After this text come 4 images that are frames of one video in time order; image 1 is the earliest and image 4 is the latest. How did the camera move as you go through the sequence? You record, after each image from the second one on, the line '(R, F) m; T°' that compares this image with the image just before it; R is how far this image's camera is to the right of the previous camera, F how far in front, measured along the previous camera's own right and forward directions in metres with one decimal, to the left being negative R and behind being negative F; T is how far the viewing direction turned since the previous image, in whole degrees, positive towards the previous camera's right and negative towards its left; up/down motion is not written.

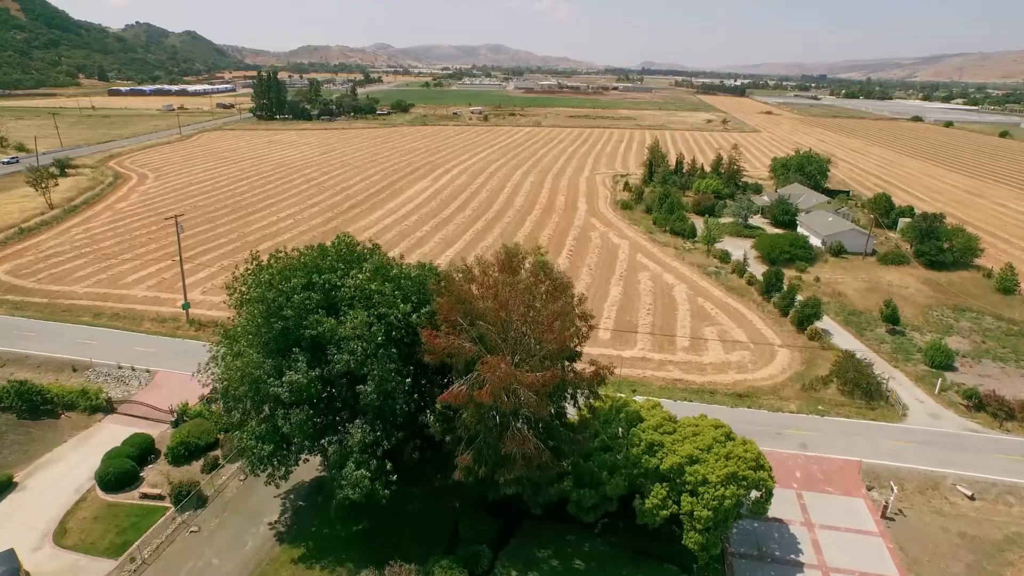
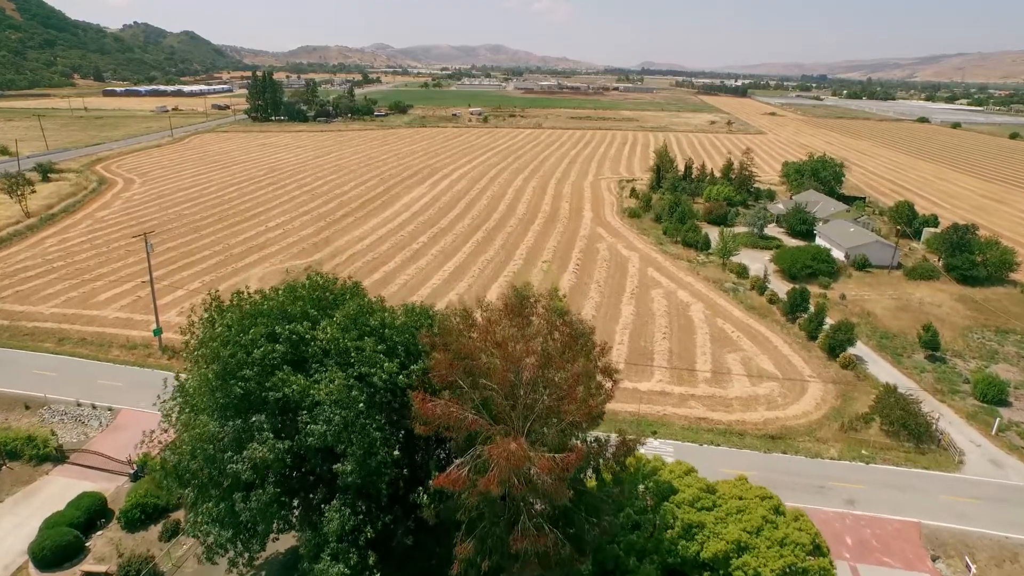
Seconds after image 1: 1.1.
(-0.2, +2.5) m; 0°
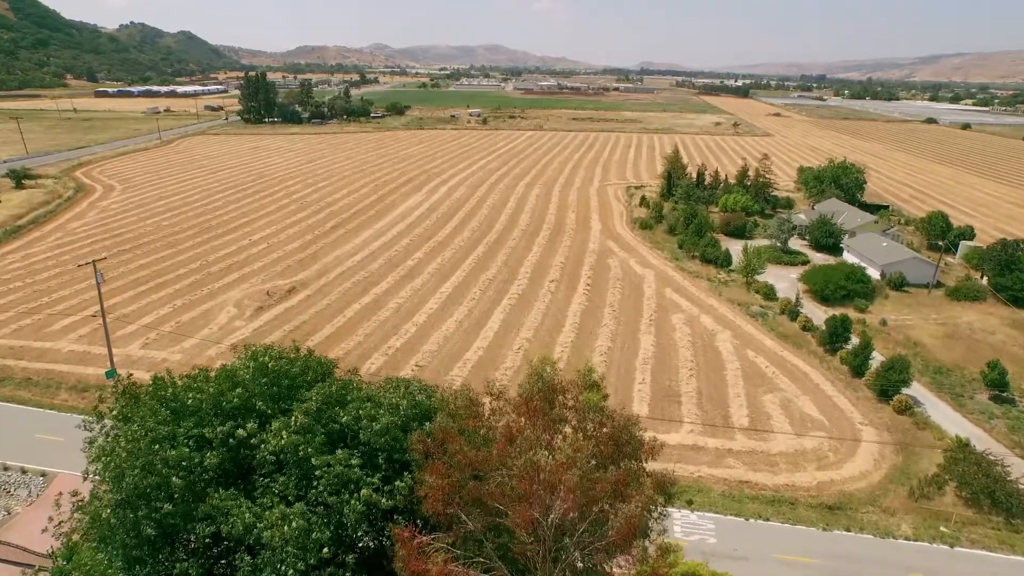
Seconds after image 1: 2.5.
(-0.2, +3.3) m; 0°
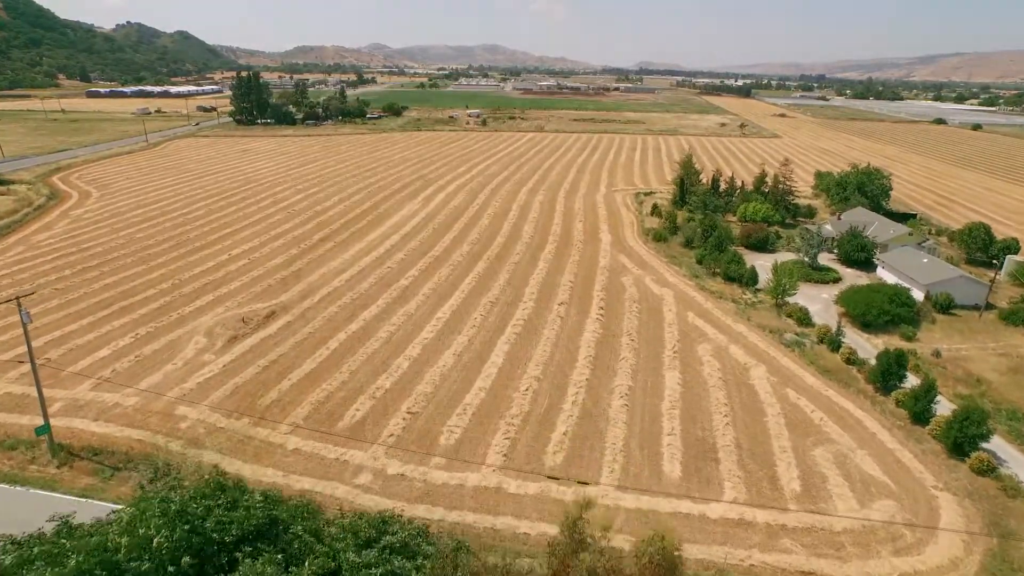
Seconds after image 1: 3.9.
(-0.2, +3.4) m; 0°
